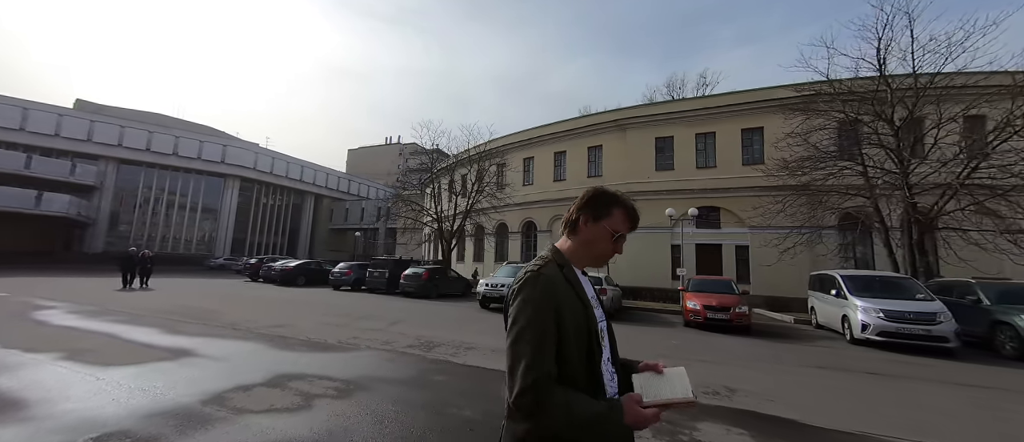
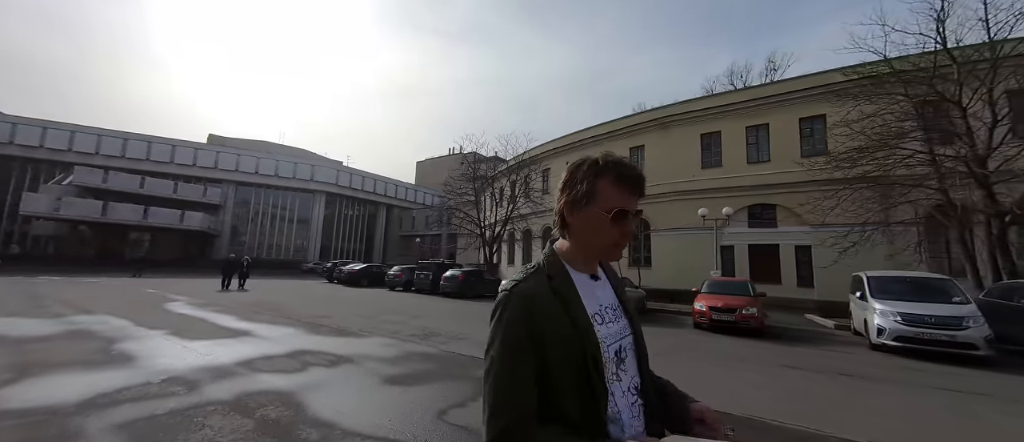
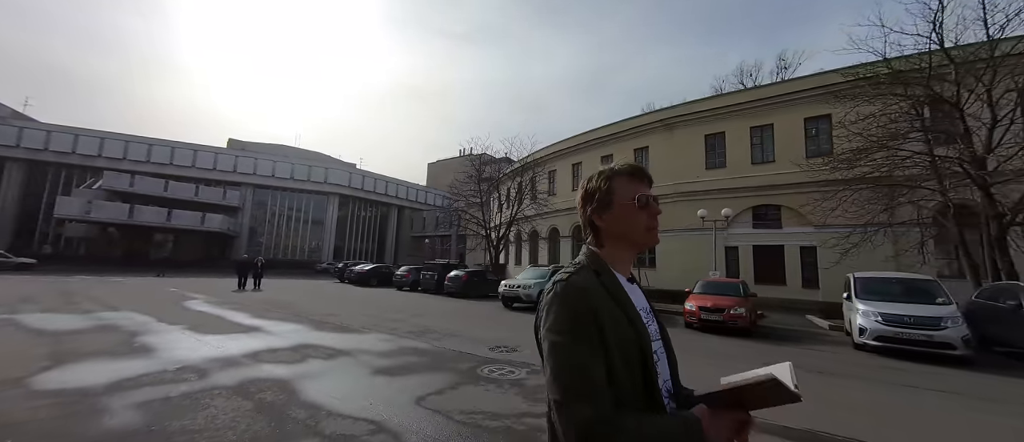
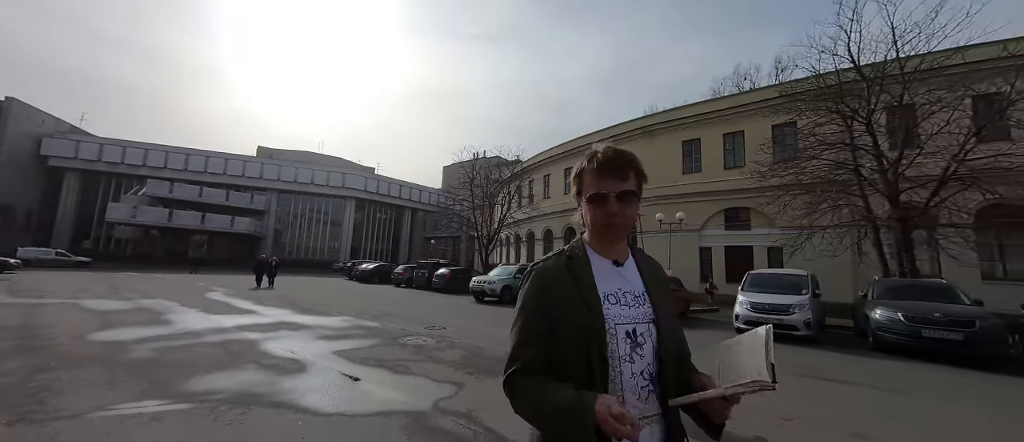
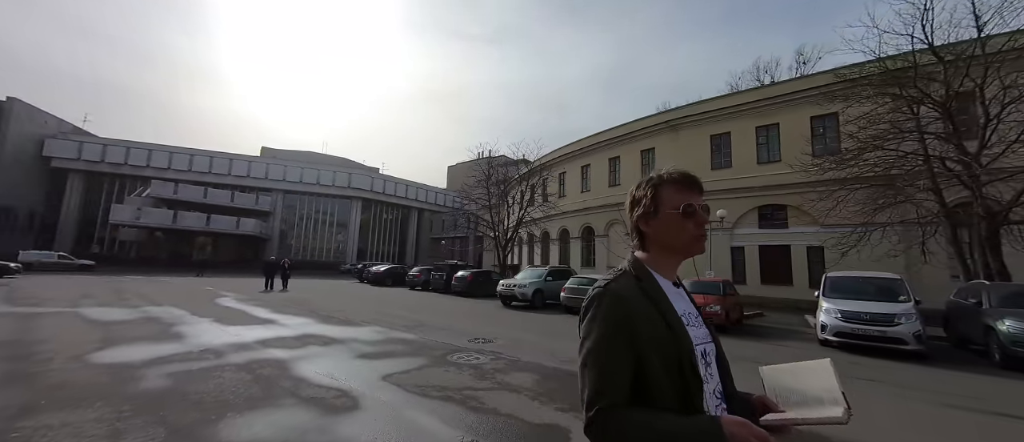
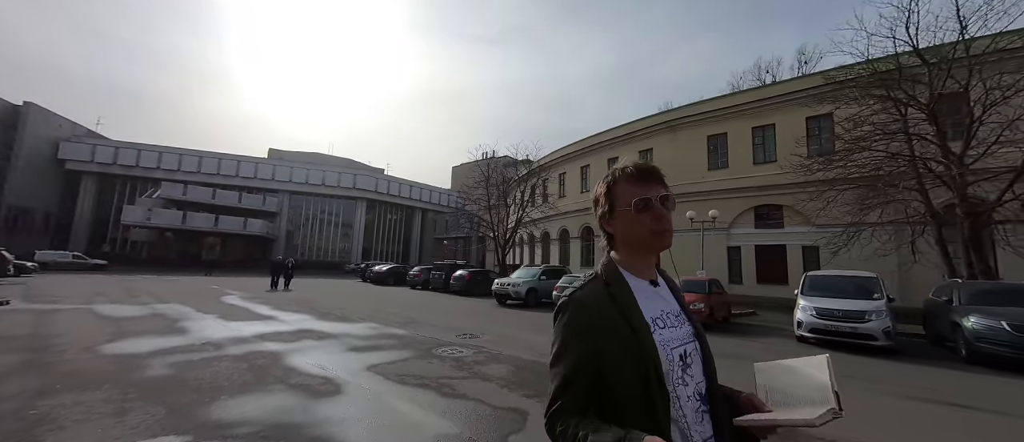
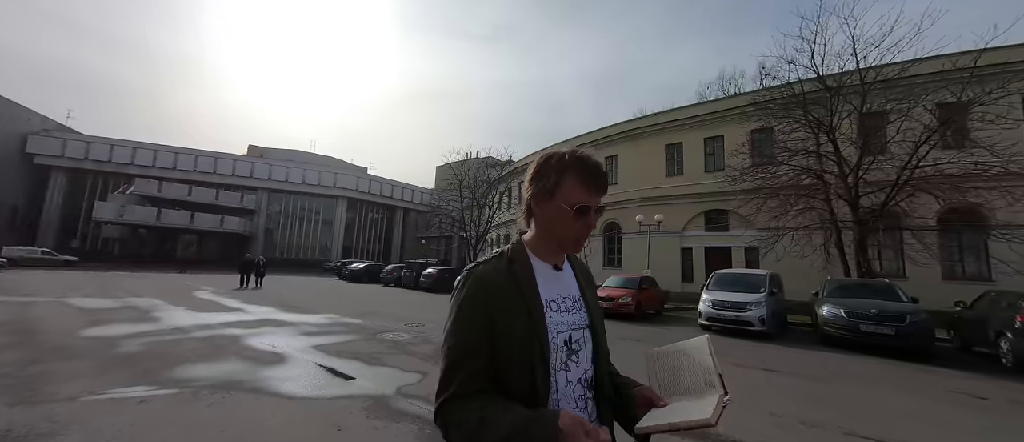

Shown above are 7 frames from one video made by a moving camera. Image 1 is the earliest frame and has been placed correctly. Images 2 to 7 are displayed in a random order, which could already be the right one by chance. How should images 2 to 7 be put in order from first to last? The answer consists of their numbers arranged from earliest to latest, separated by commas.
2, 3, 5, 6, 4, 7
